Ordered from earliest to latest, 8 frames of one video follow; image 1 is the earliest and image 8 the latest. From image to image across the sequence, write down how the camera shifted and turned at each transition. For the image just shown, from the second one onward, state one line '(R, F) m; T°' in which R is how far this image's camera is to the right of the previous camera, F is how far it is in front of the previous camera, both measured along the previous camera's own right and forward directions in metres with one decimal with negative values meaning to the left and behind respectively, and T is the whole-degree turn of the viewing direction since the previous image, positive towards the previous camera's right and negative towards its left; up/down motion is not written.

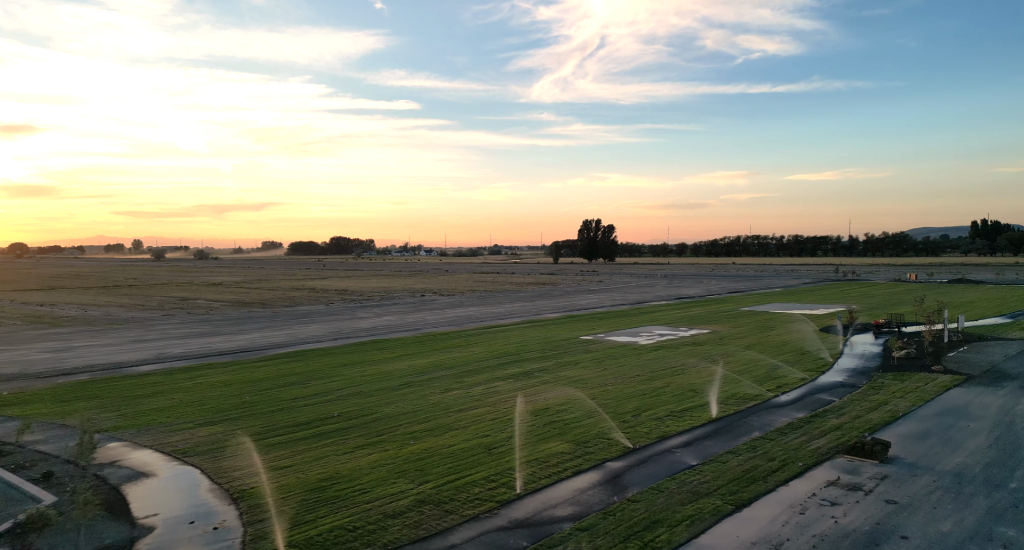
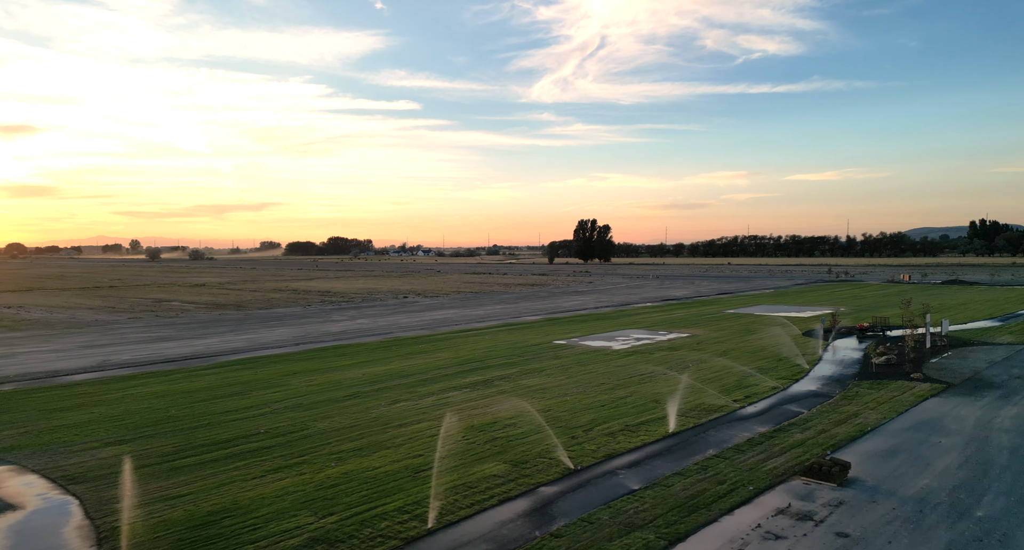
(+1.0, +0.9) m; 0°
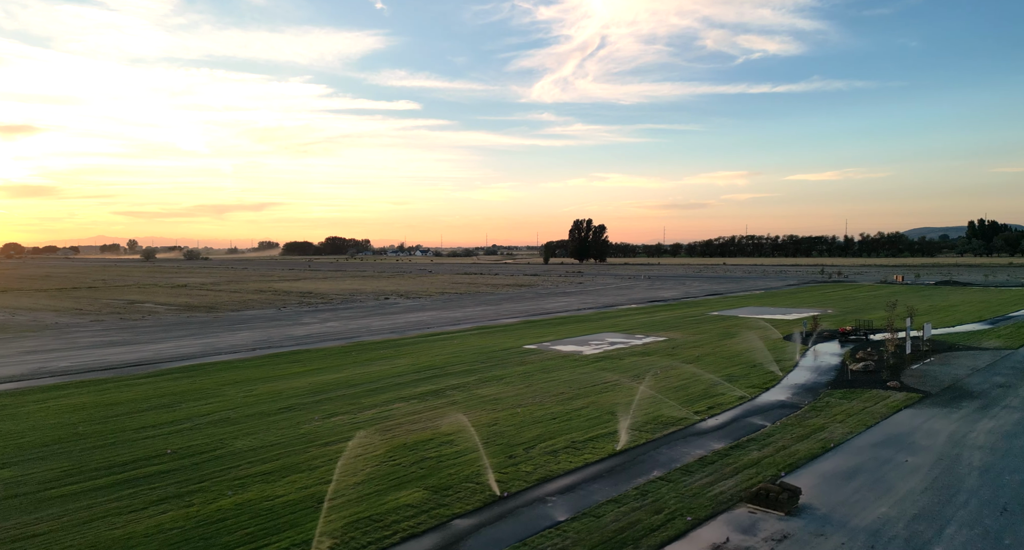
(+1.1, +1.0) m; 0°
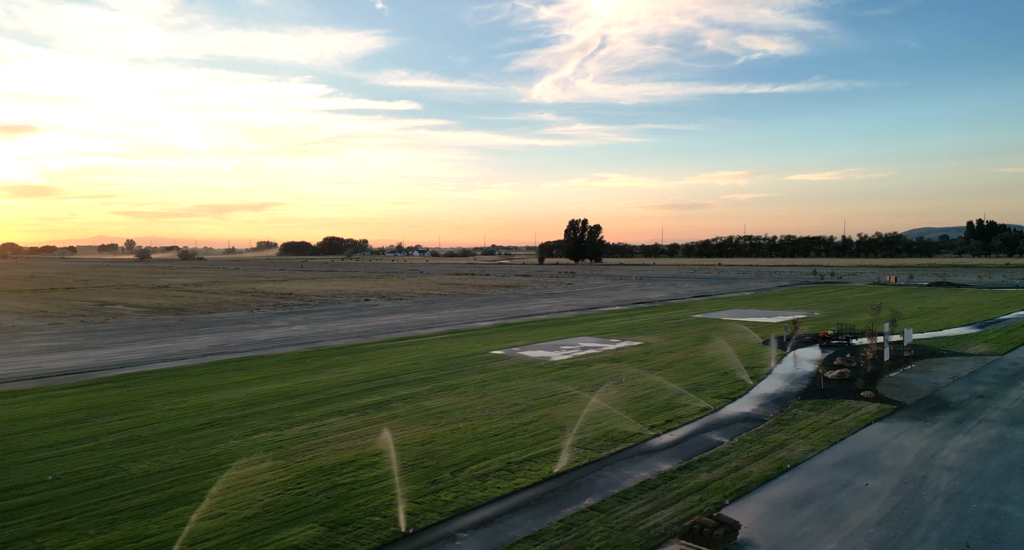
(+1.1, +1.0) m; 0°
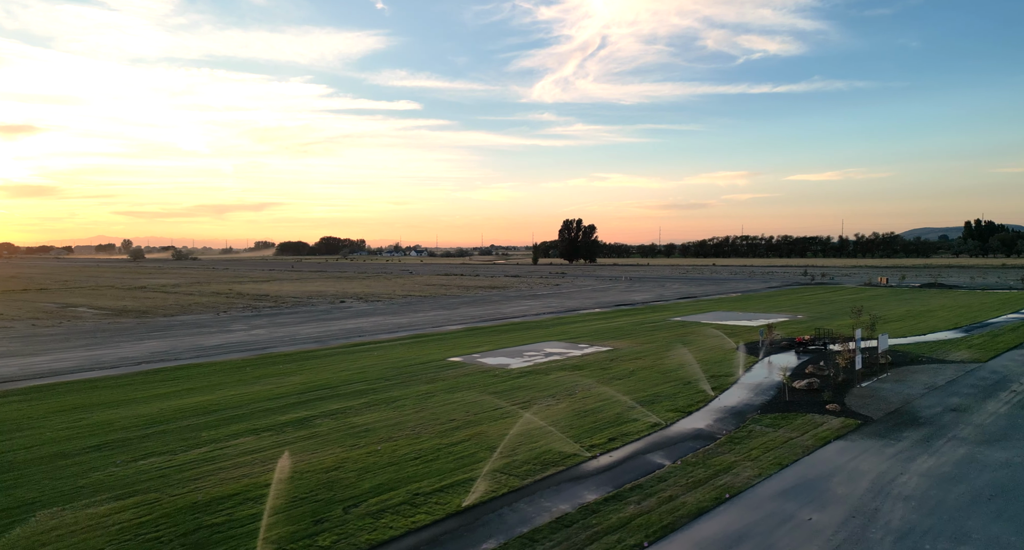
(+1.3, +1.2) m; 0°
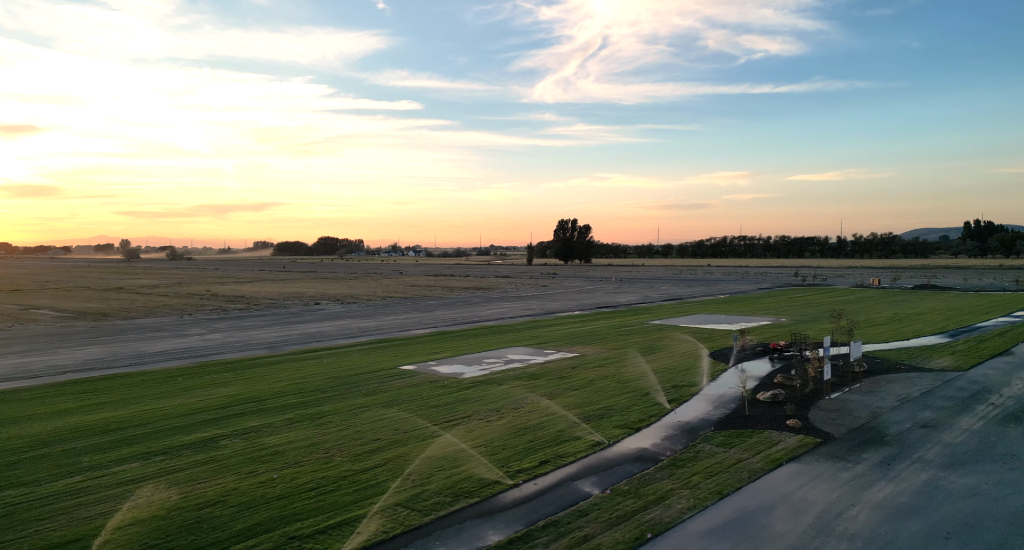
(+1.4, +1.2) m; 0°
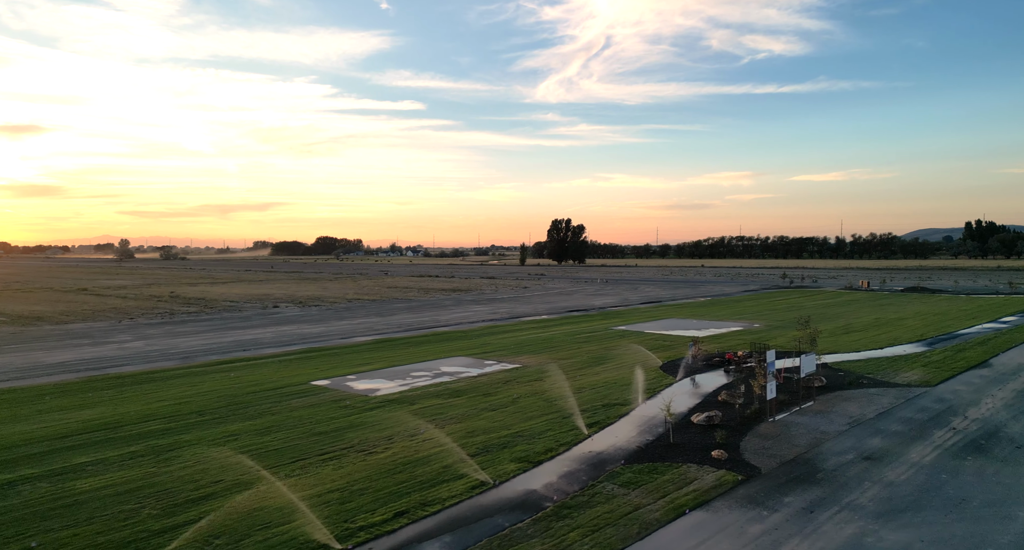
(+2.2, +2.0) m; 0°
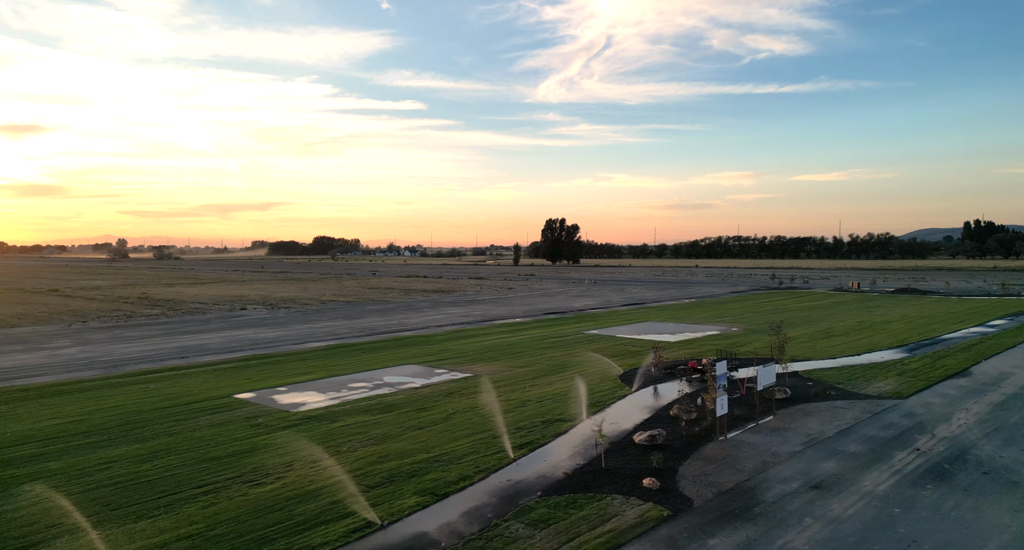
(+1.6, +1.5) m; 0°
